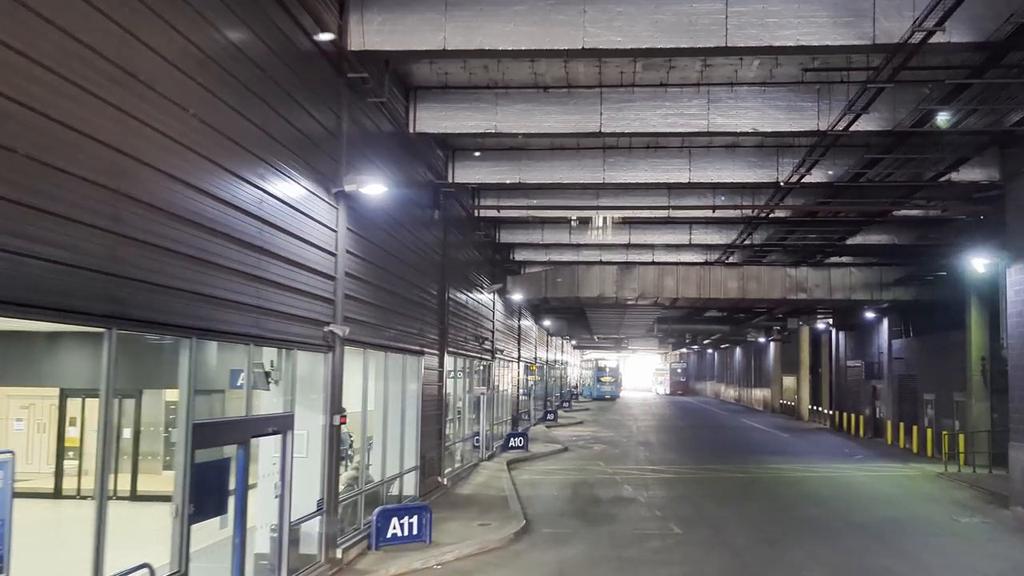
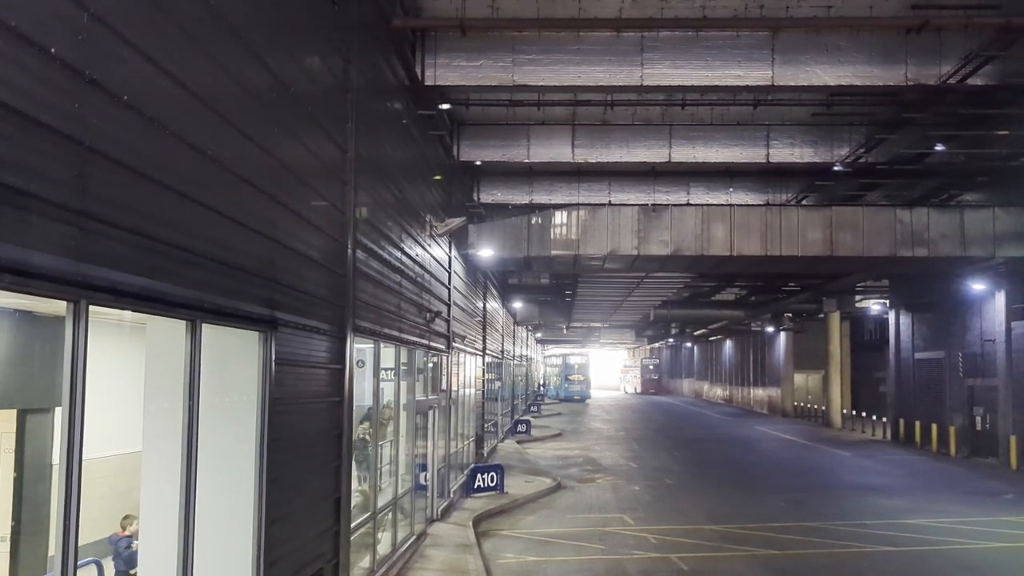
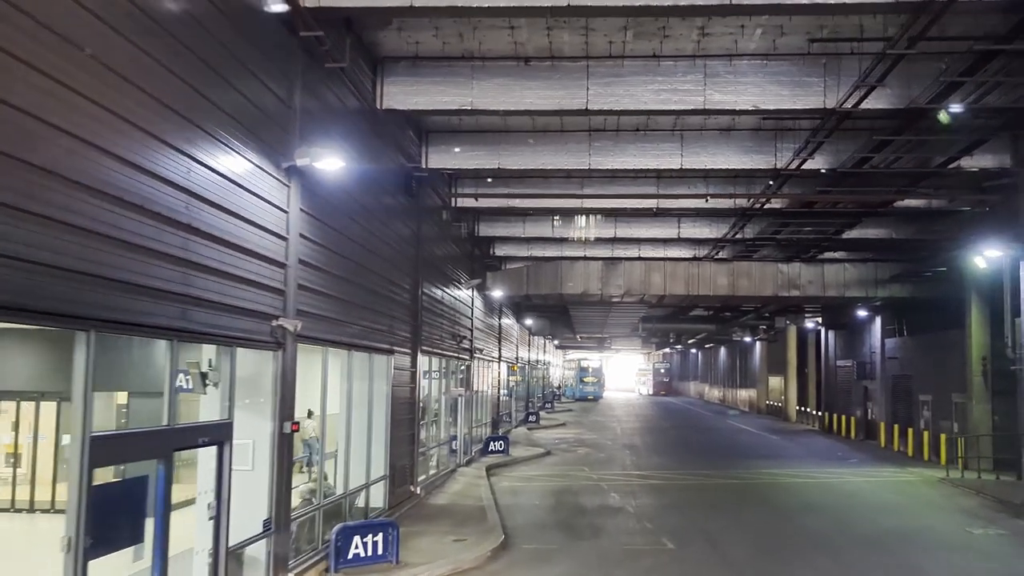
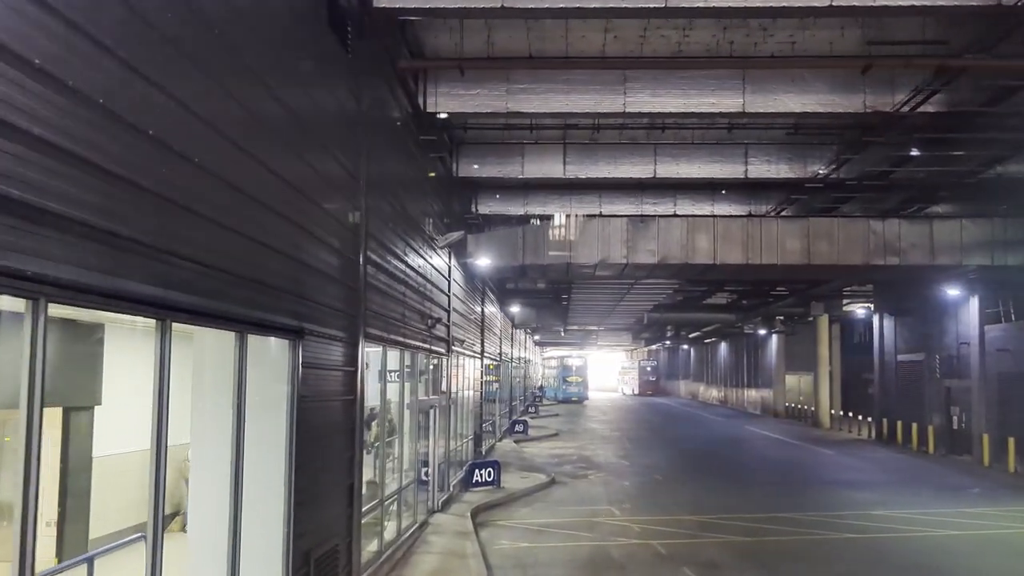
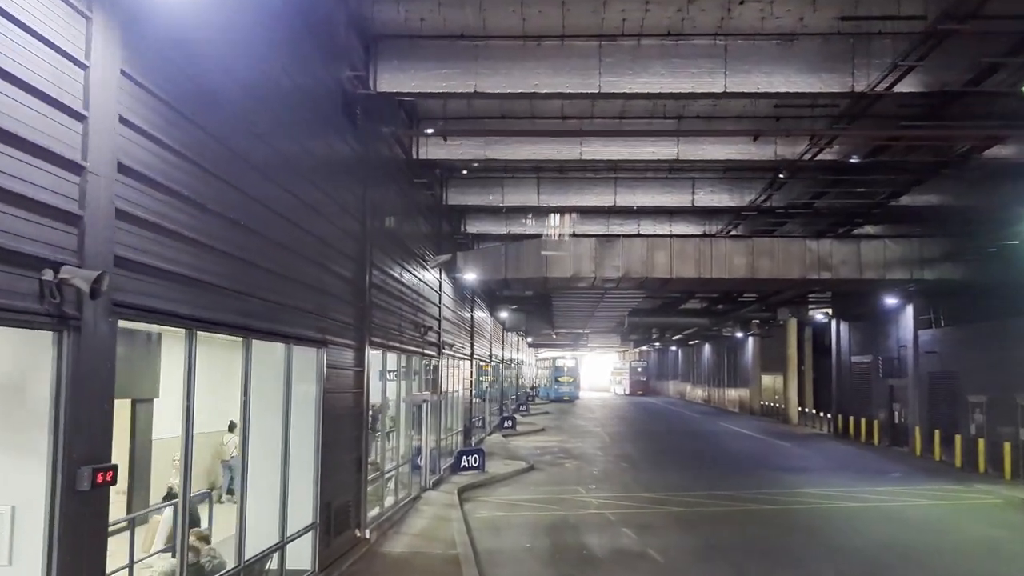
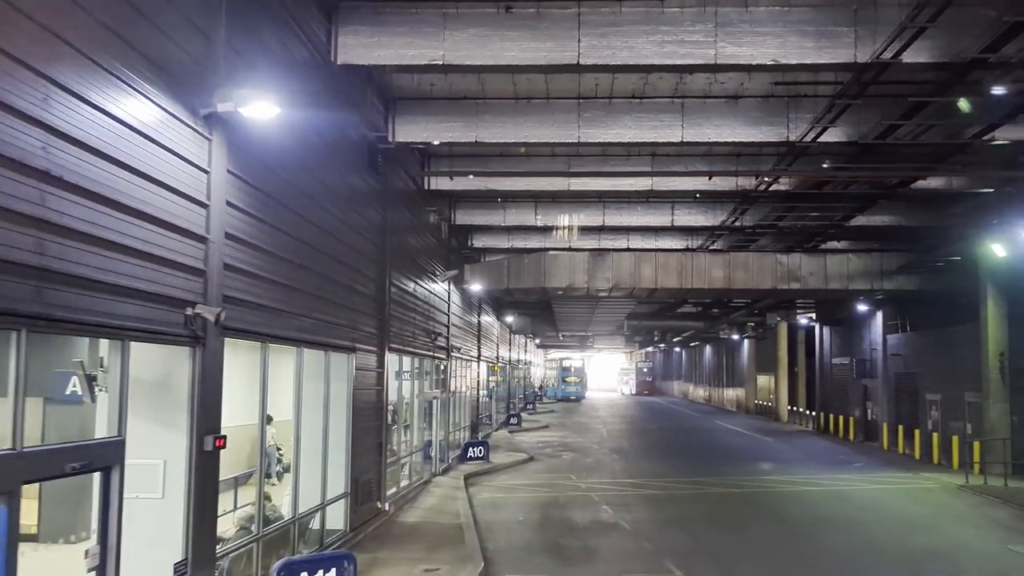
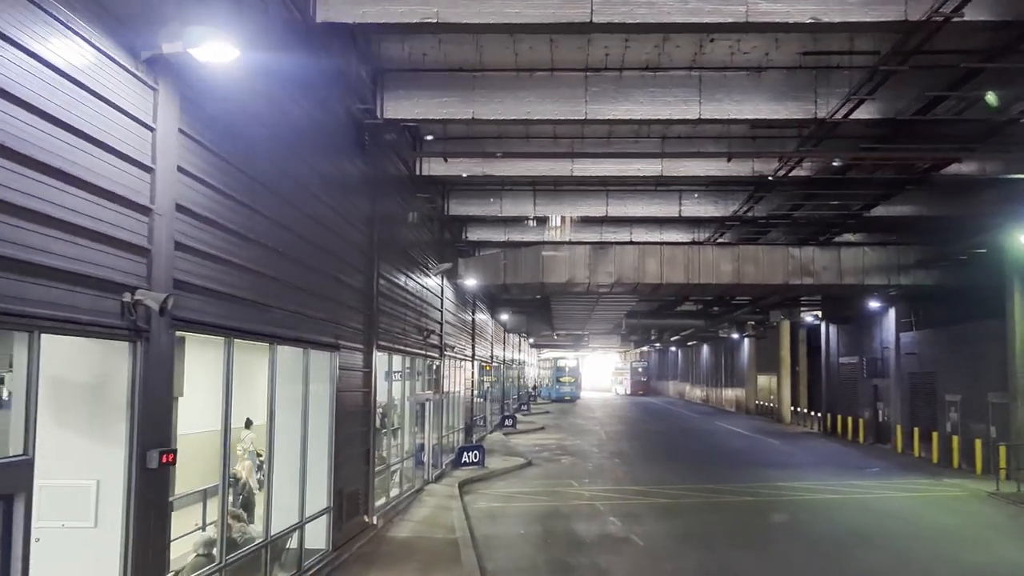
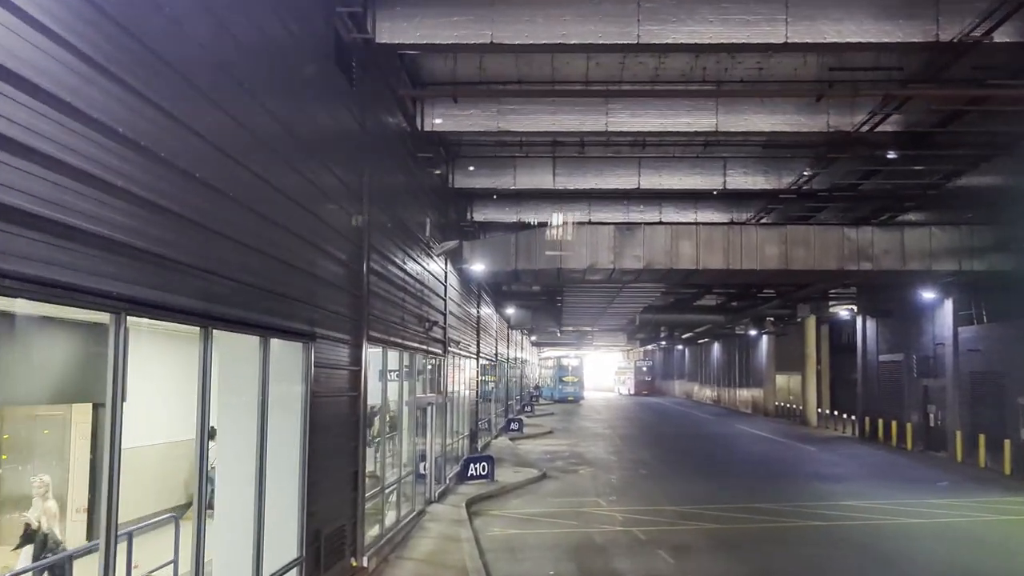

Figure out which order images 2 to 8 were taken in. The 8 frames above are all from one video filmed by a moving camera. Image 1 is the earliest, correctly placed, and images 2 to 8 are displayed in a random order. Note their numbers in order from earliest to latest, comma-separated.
3, 6, 7, 5, 8, 4, 2
